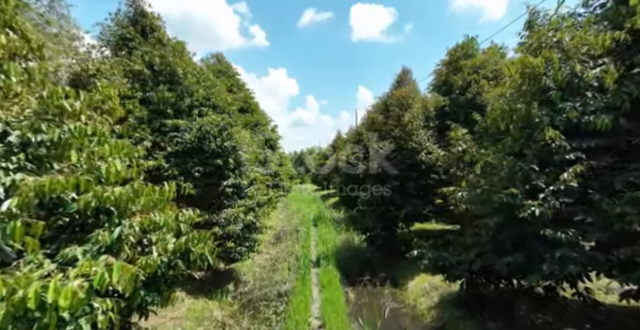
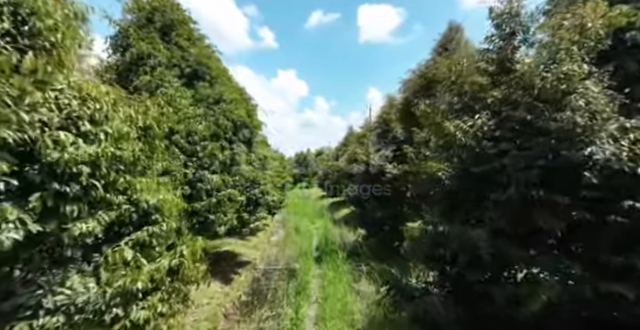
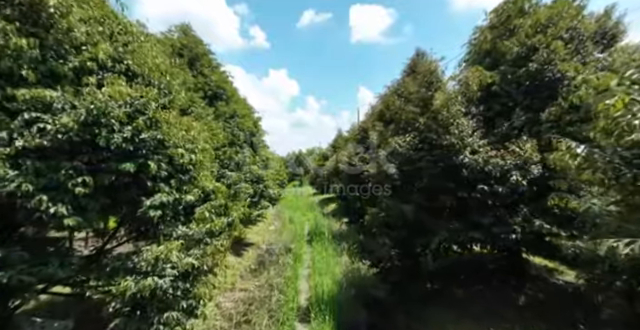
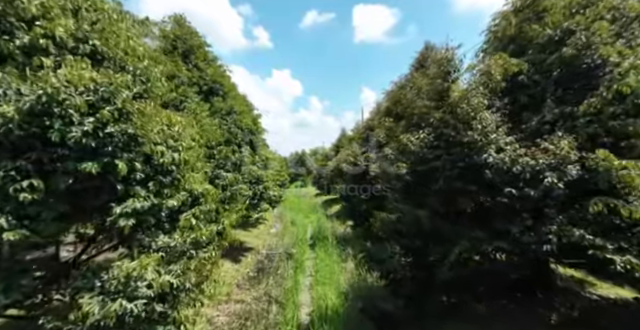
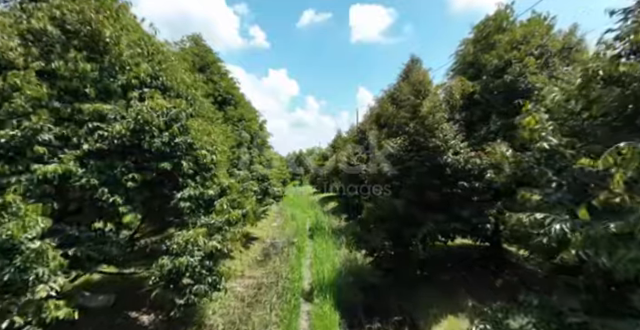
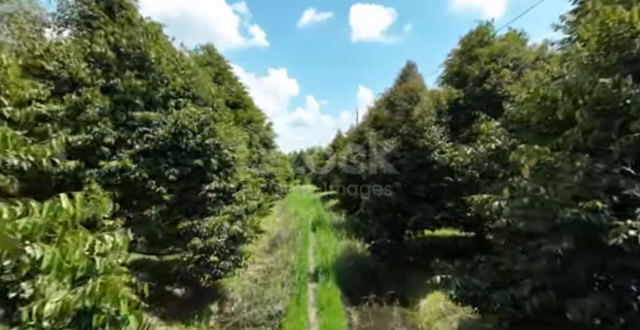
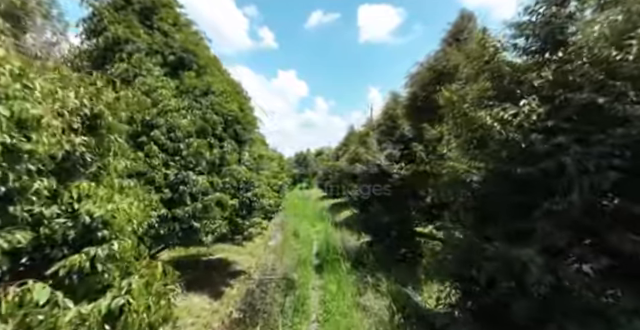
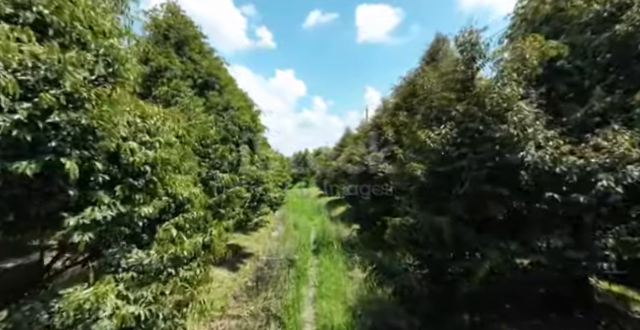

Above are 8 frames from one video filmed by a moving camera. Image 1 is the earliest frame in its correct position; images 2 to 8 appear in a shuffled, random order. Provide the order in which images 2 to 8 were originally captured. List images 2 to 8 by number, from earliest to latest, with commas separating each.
6, 5, 3, 4, 8, 2, 7
